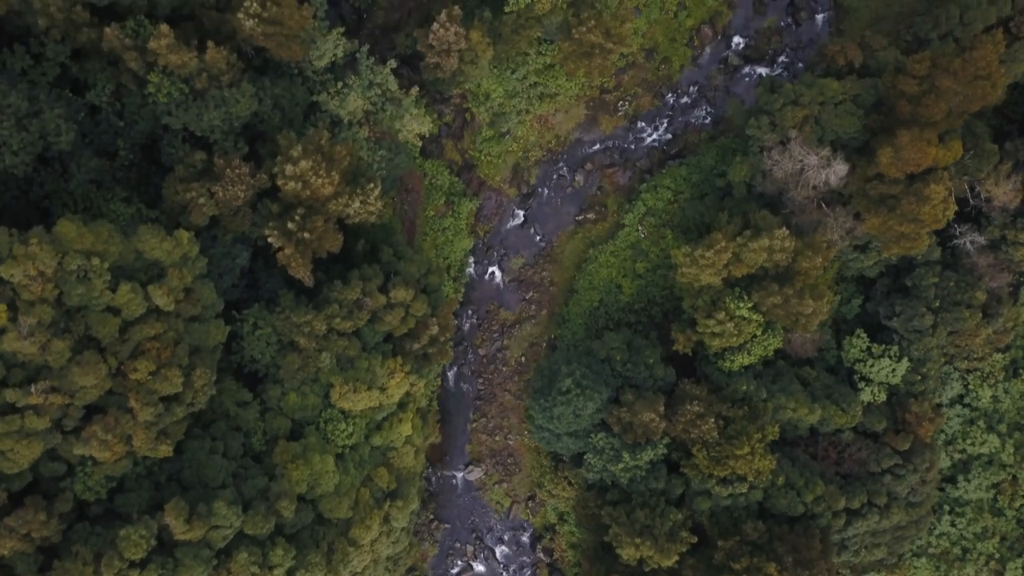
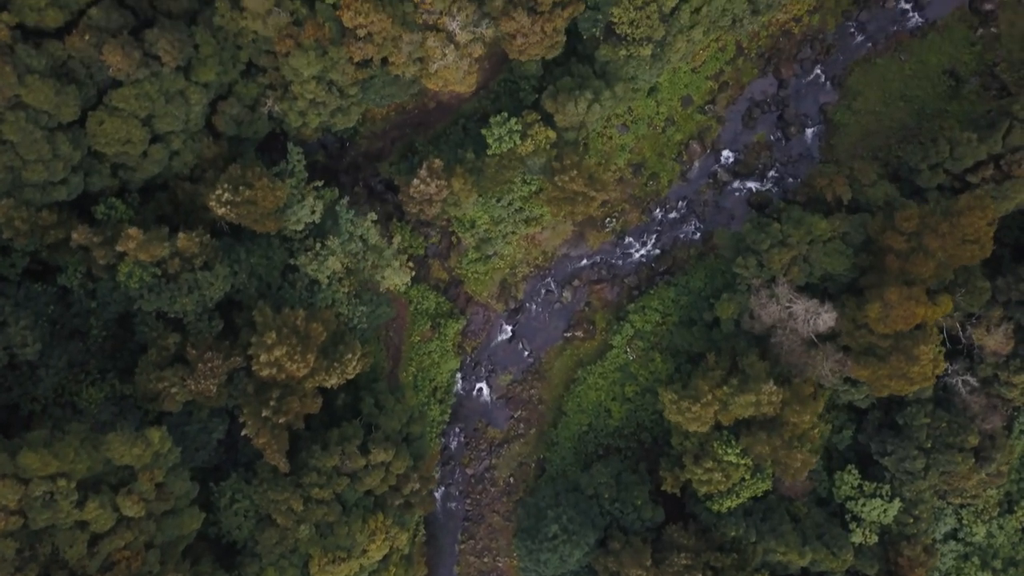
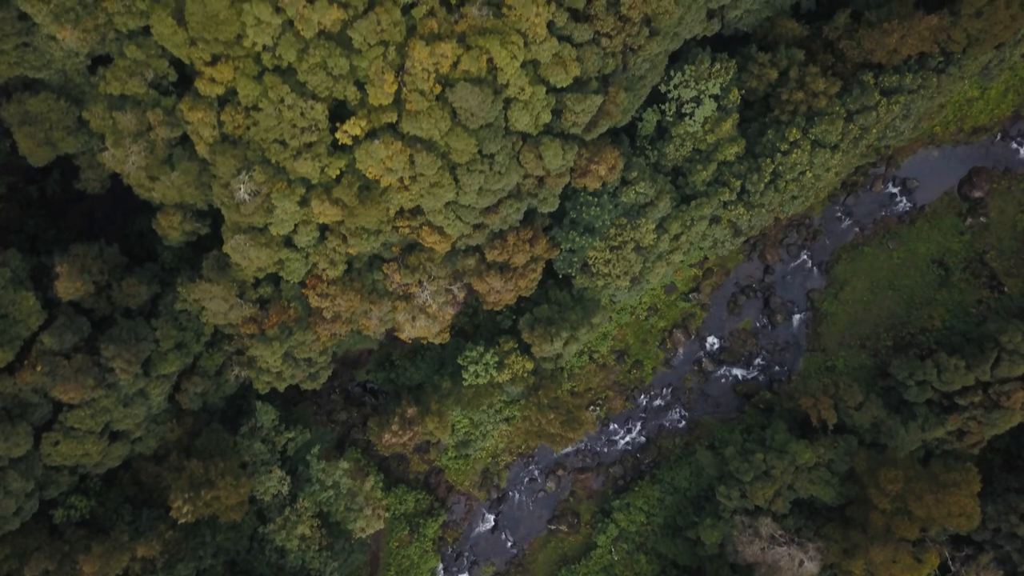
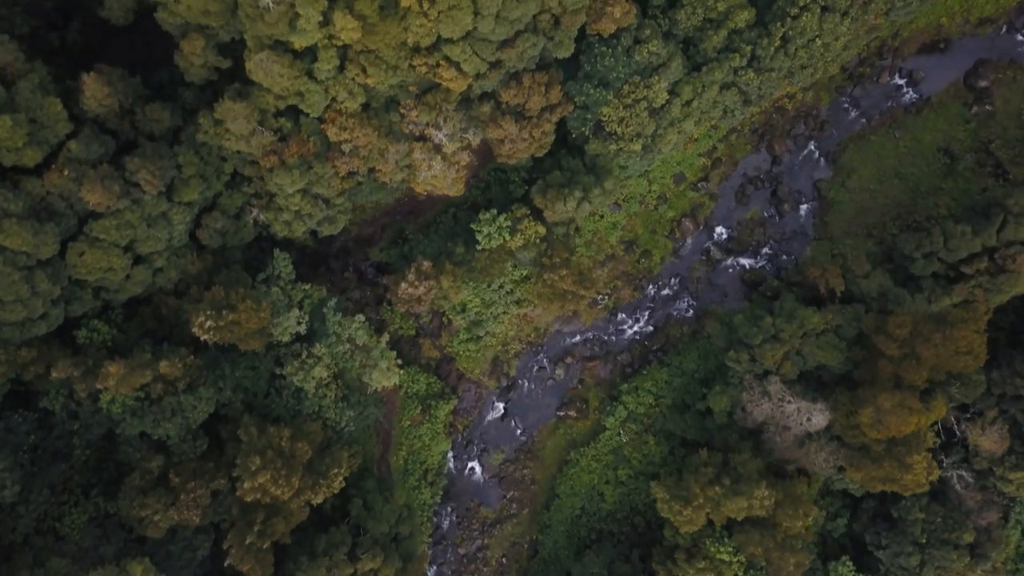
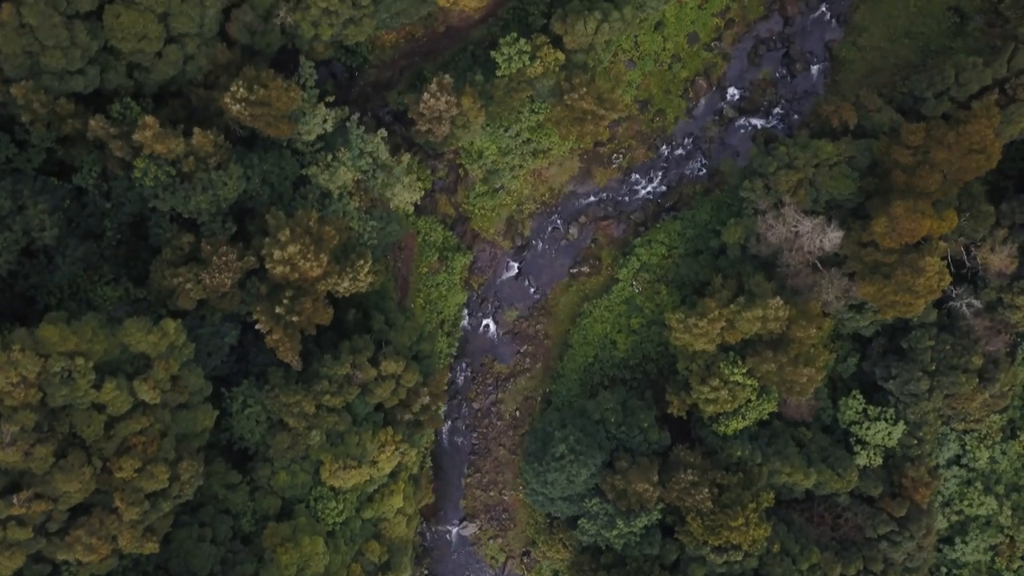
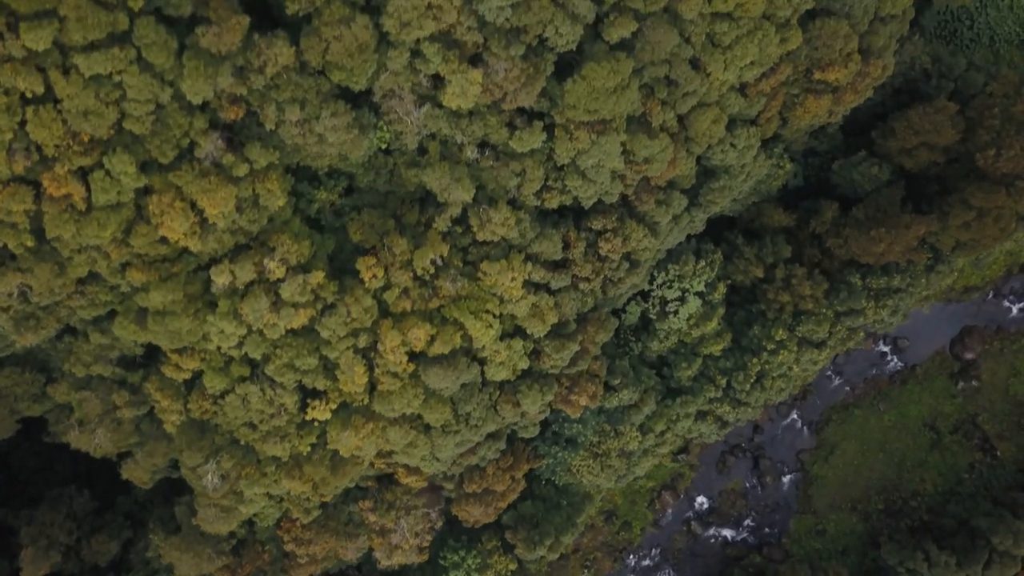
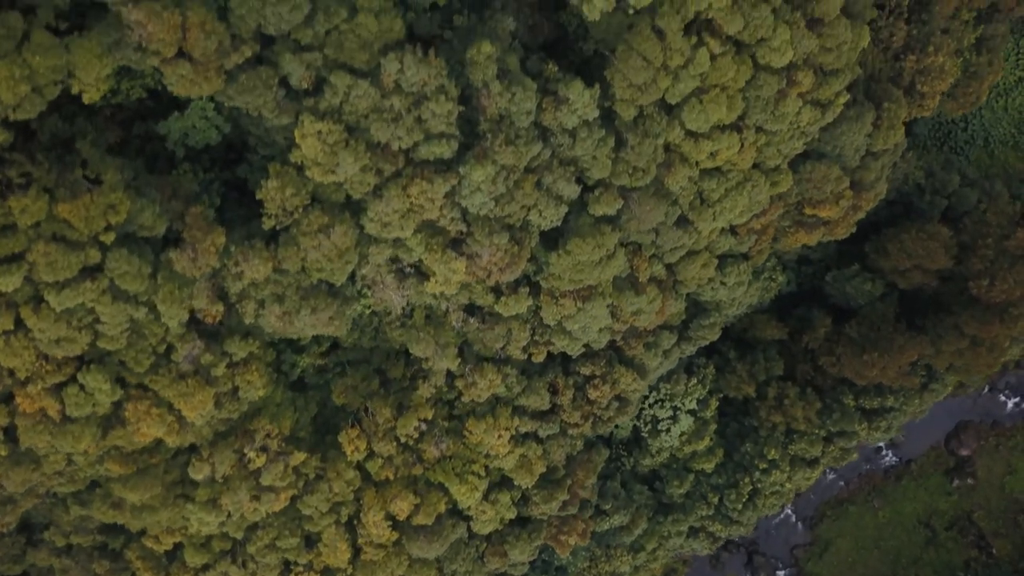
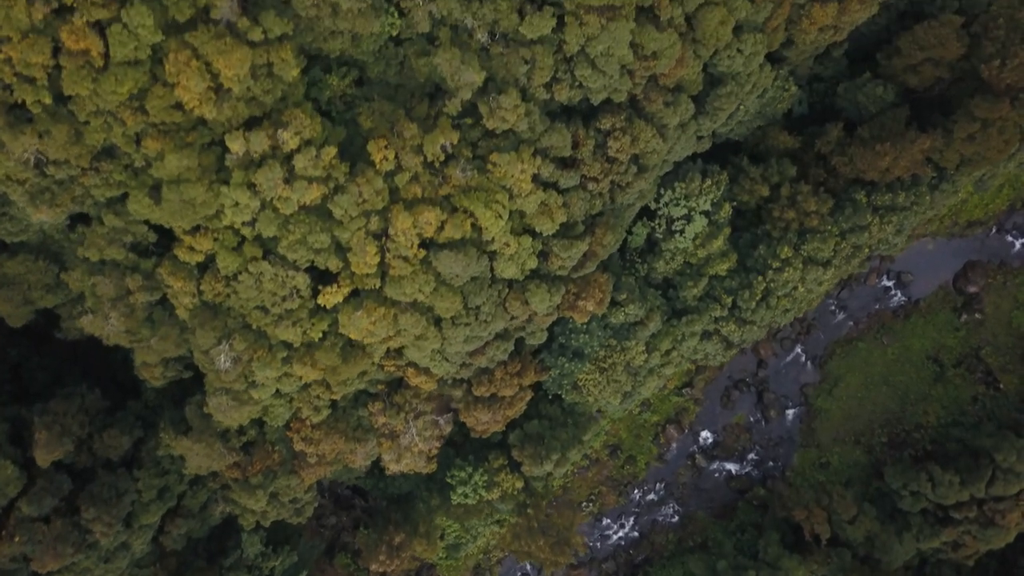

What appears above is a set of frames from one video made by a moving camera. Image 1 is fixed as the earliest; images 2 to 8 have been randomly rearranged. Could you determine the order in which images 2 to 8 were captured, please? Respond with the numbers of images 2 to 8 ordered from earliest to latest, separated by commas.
5, 2, 4, 3, 8, 6, 7
